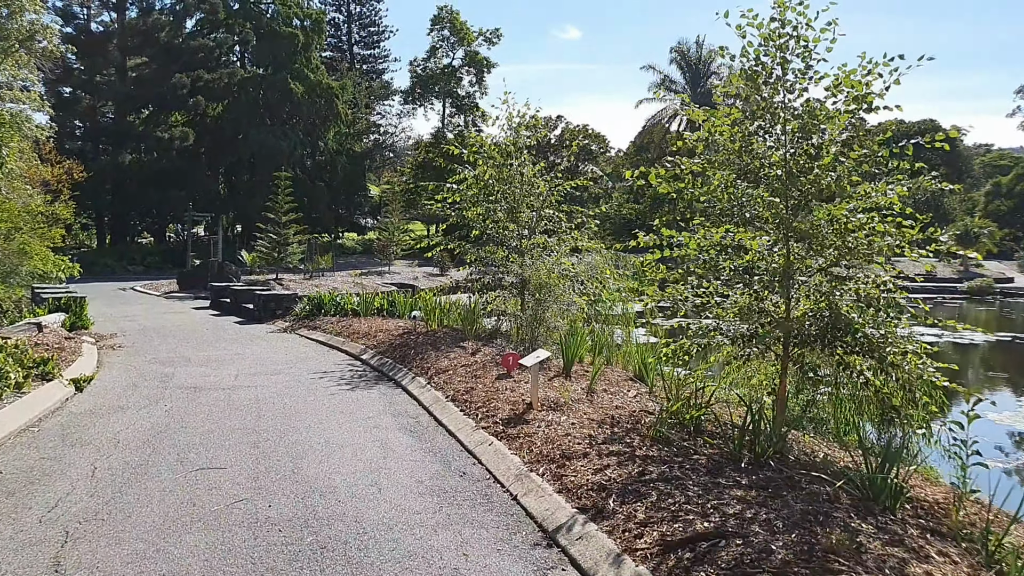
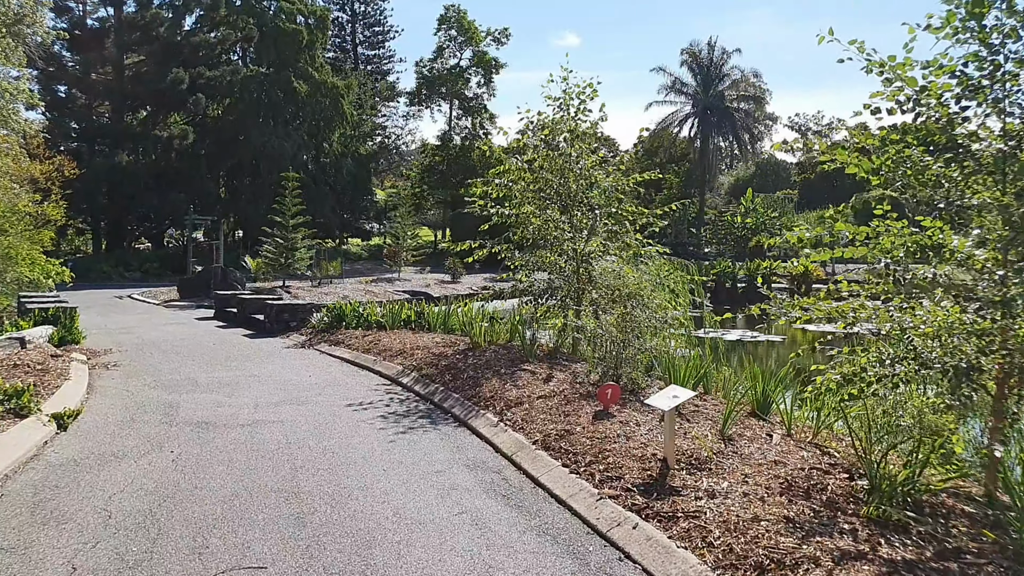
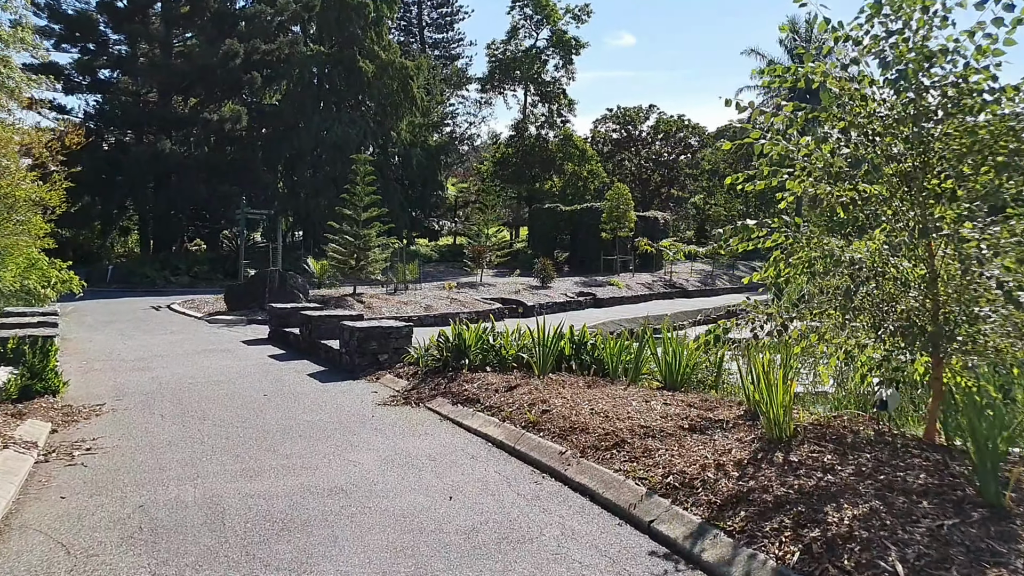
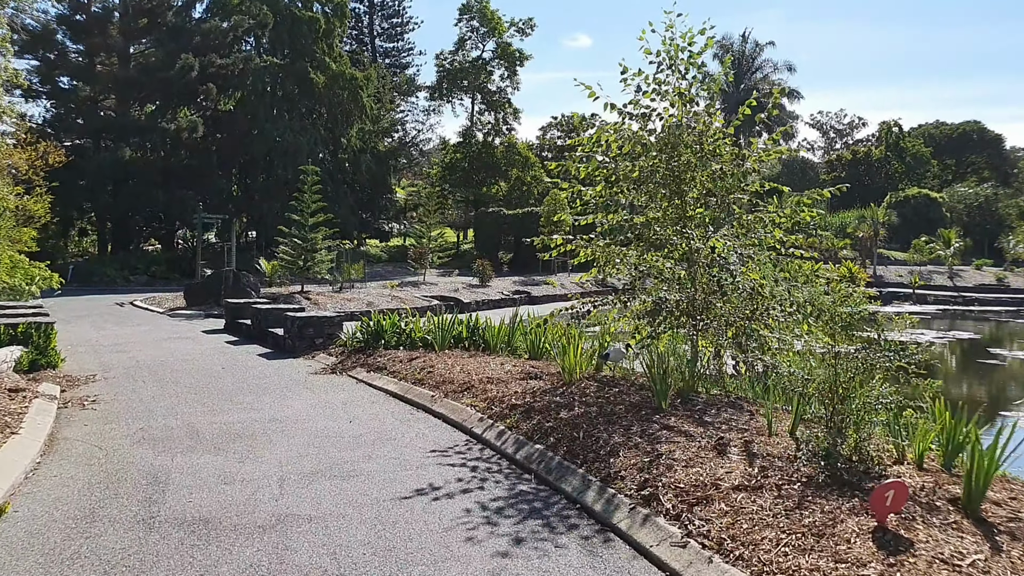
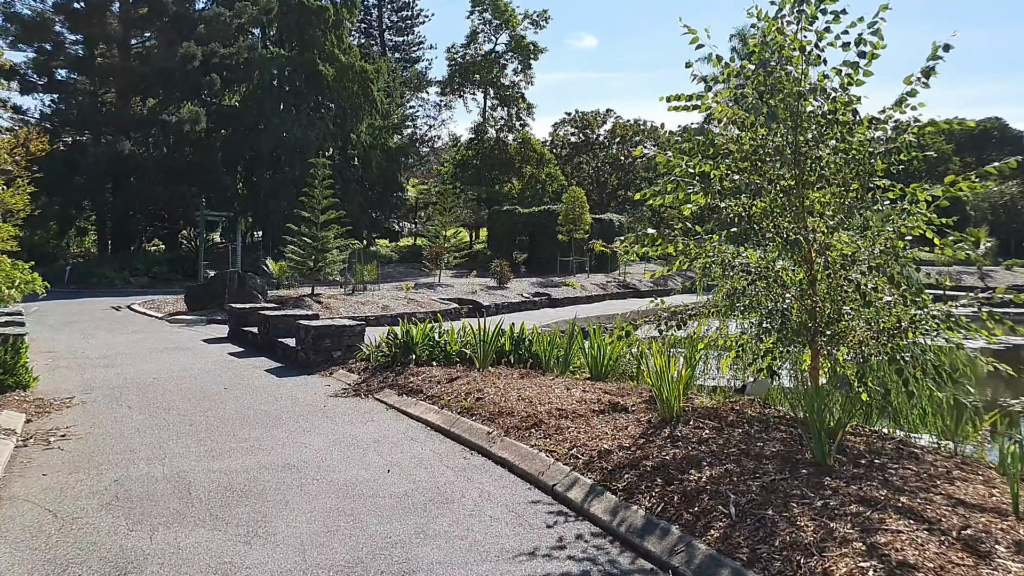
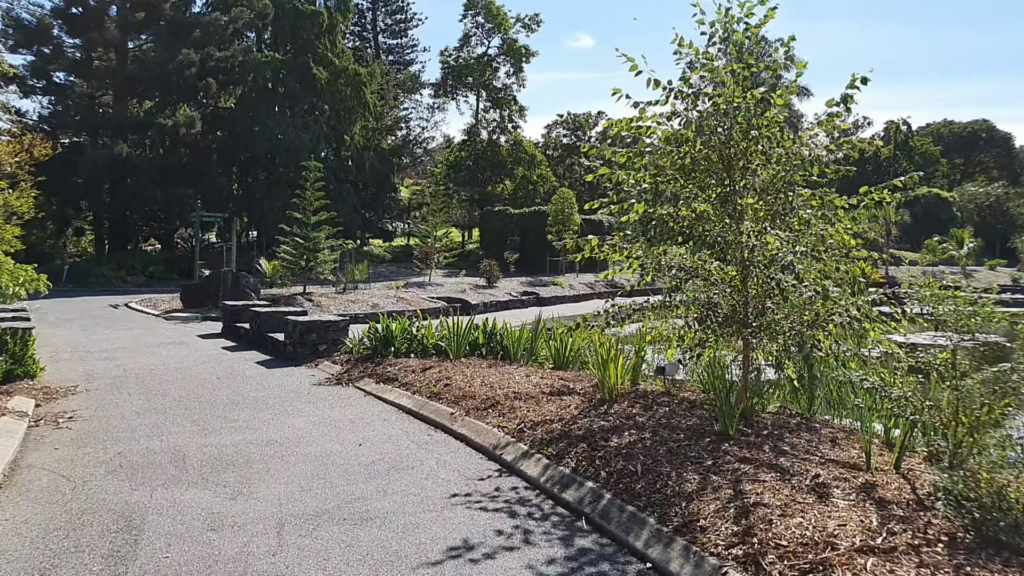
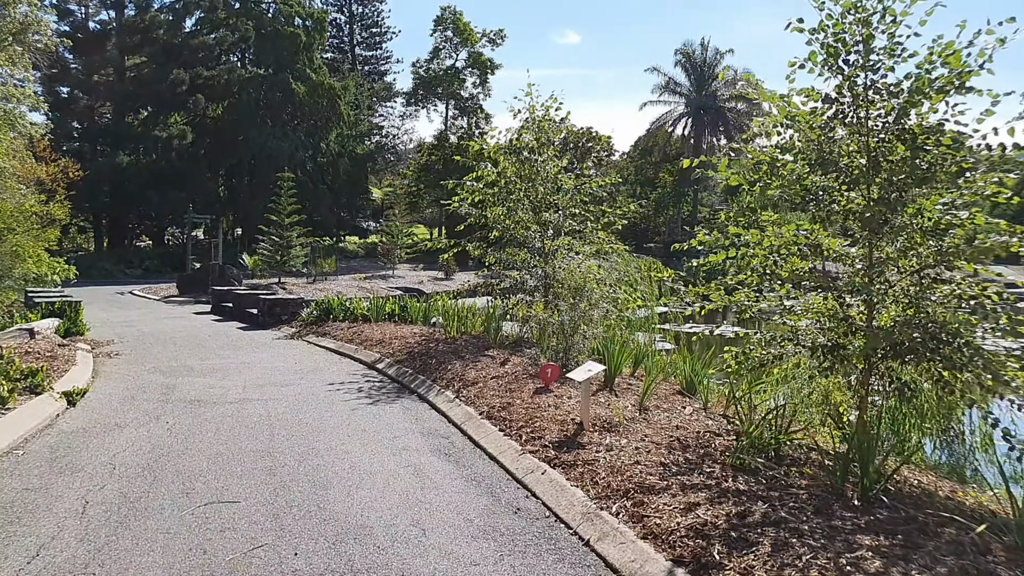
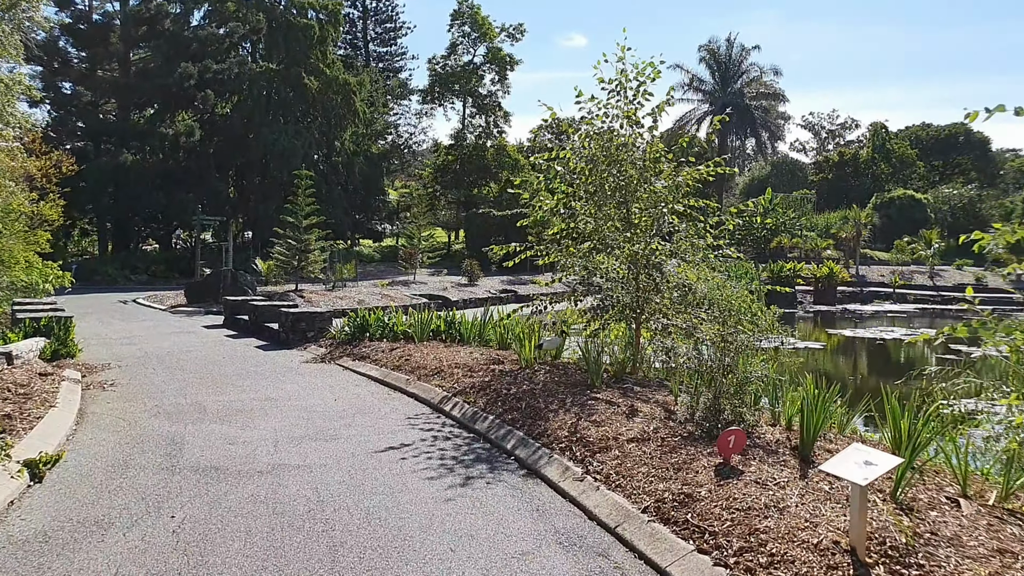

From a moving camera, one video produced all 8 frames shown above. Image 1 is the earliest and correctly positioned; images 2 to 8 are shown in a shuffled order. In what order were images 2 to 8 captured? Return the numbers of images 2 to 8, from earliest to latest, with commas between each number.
7, 2, 8, 4, 6, 5, 3
